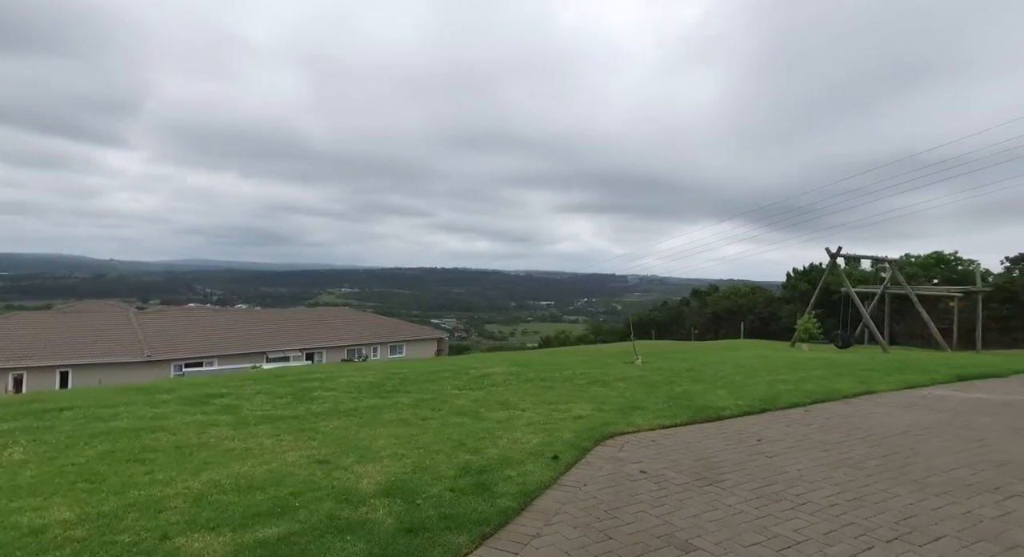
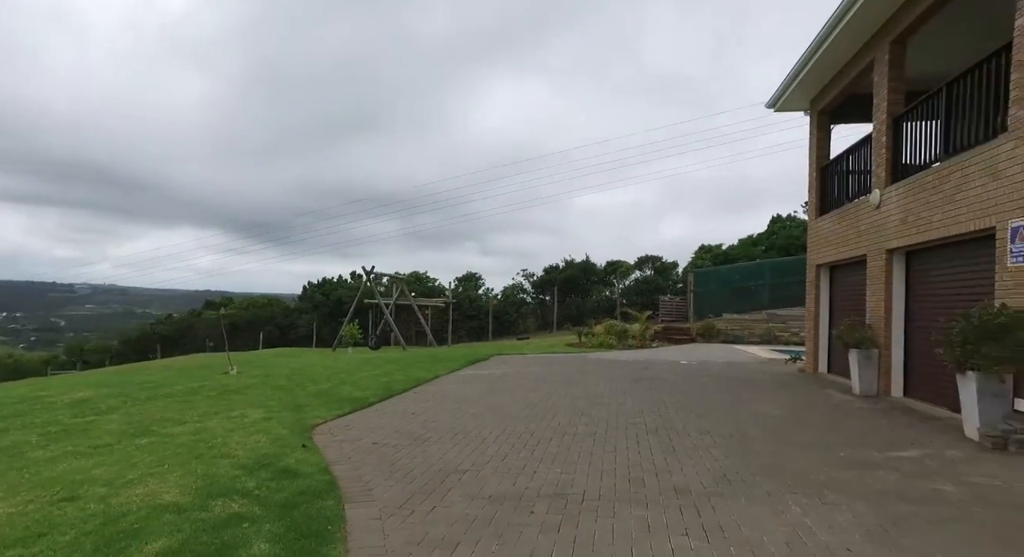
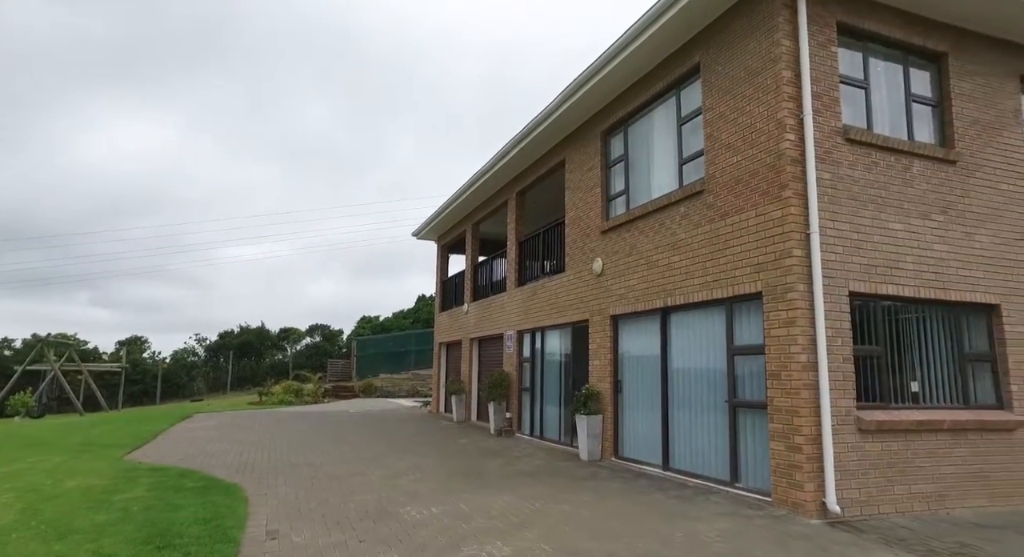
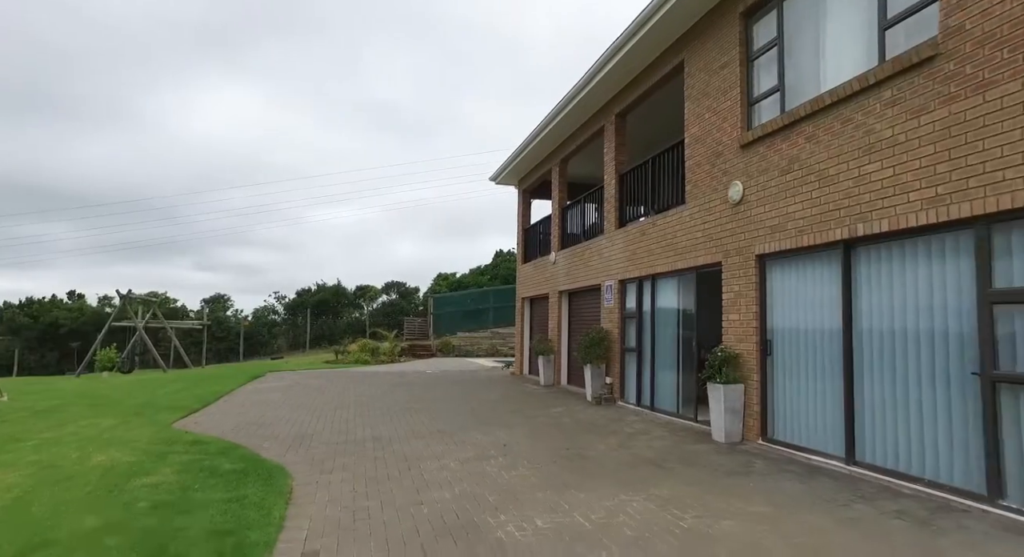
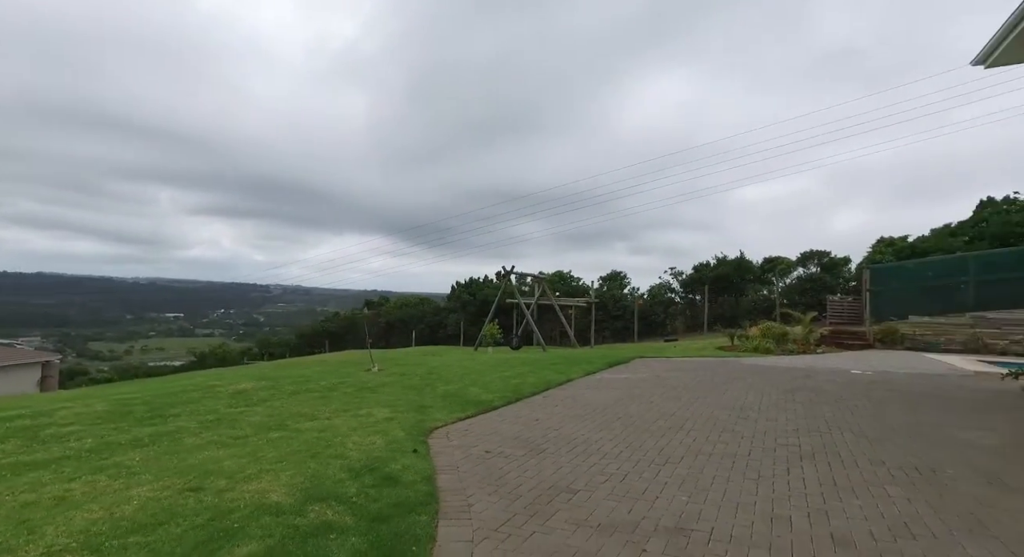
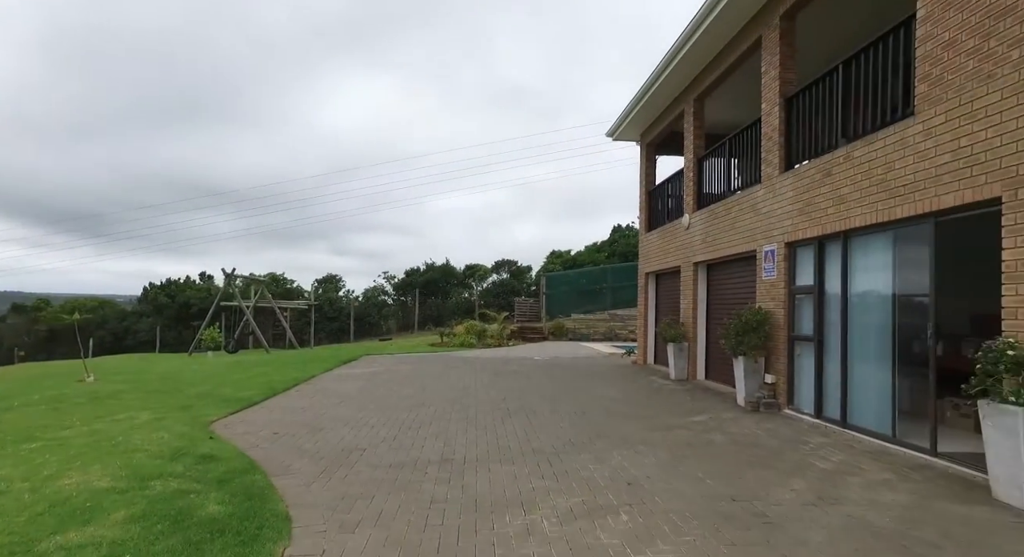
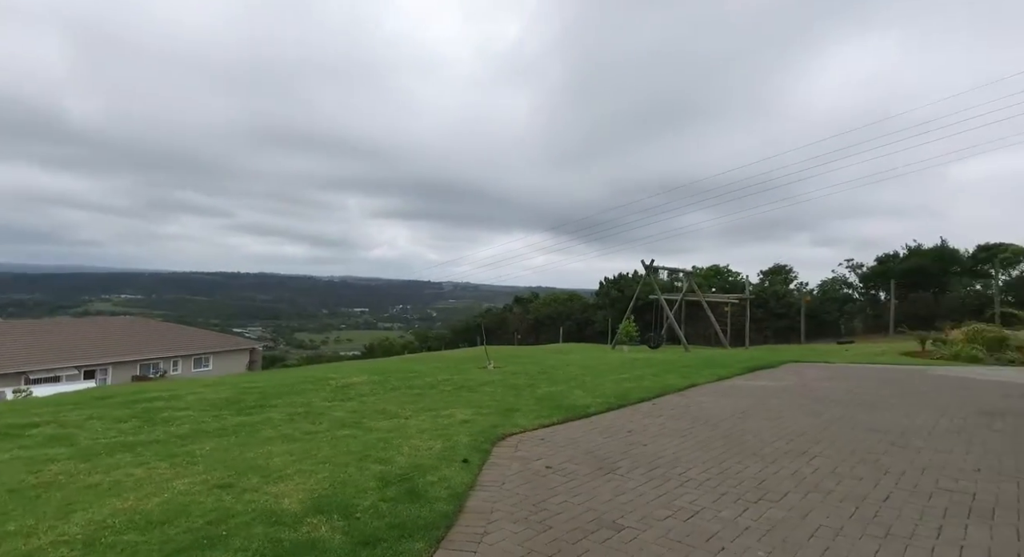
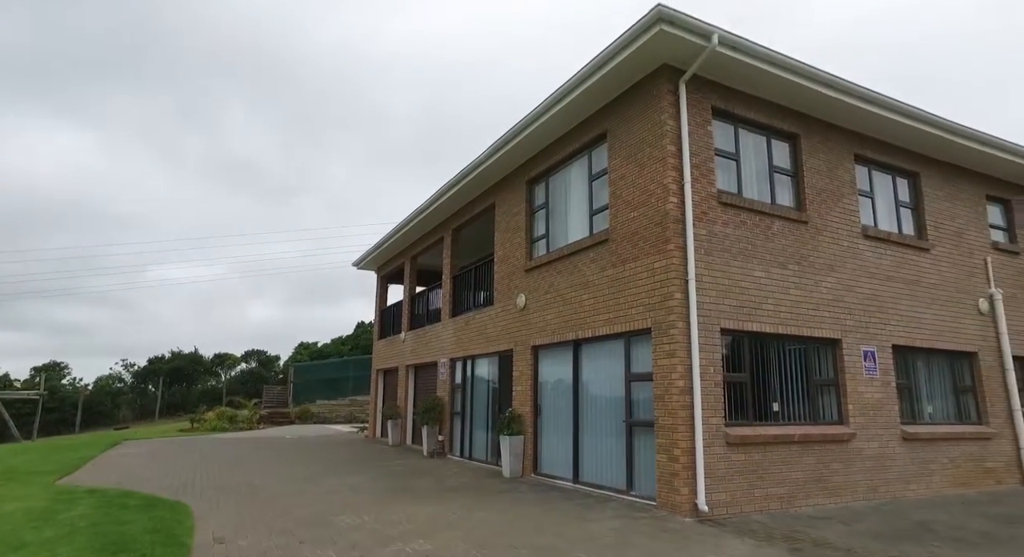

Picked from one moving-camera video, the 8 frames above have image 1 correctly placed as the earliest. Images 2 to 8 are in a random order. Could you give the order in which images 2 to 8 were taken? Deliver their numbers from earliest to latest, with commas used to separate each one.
7, 5, 2, 6, 4, 3, 8
